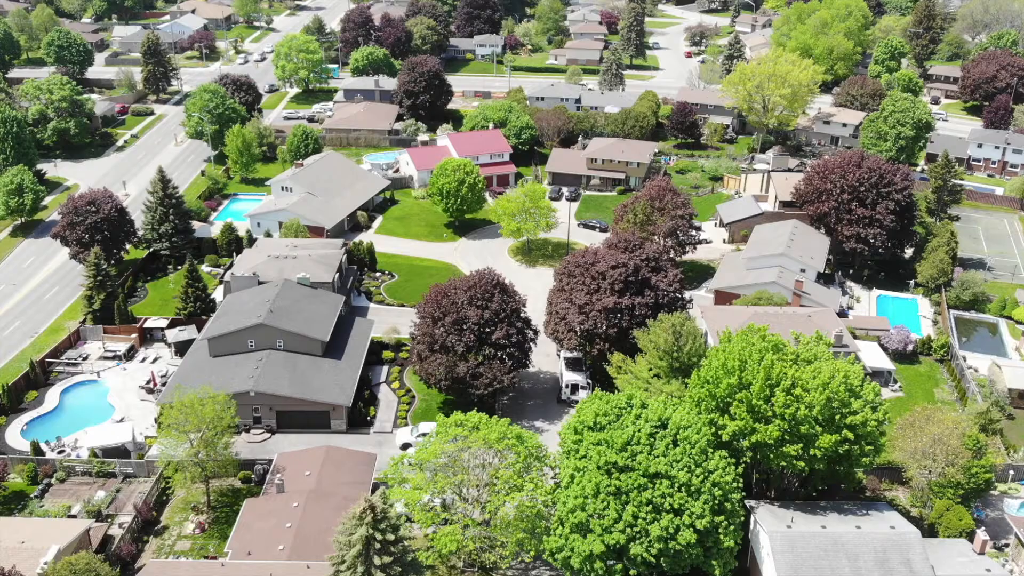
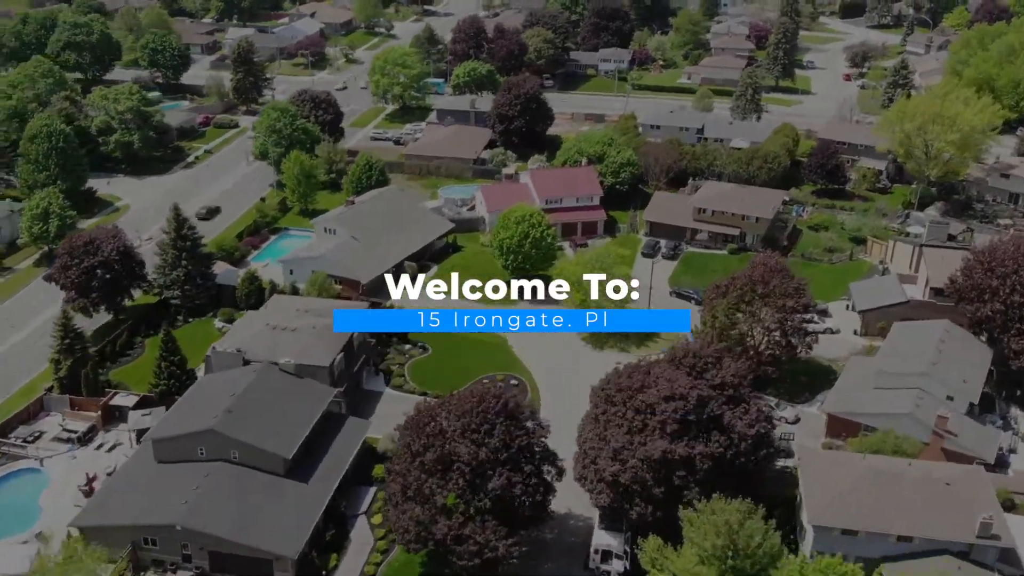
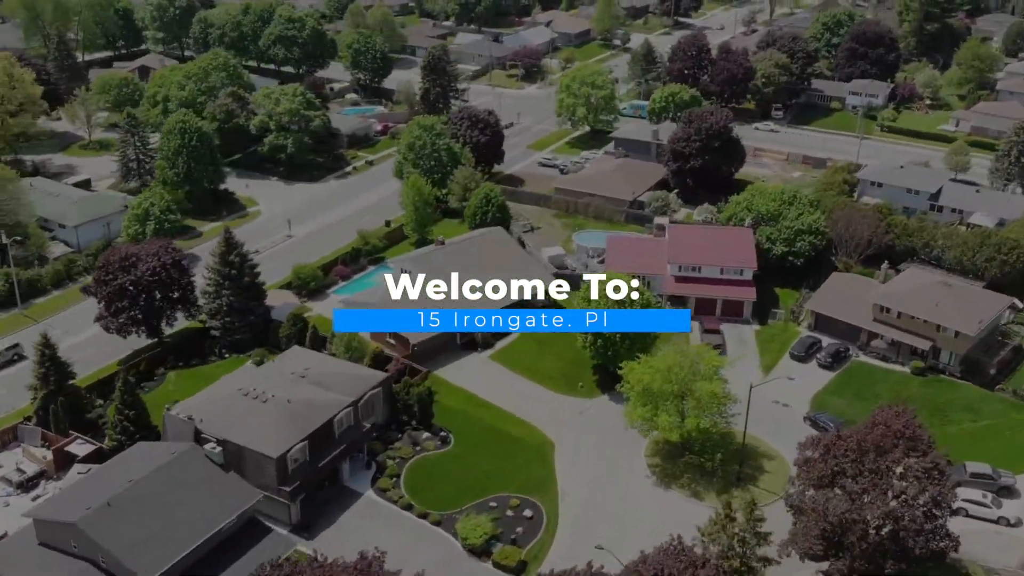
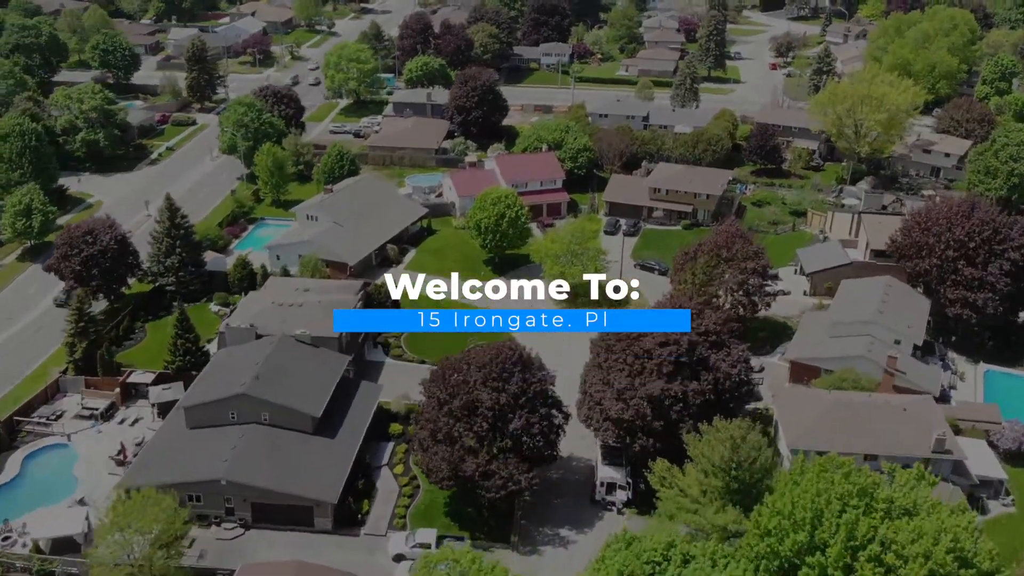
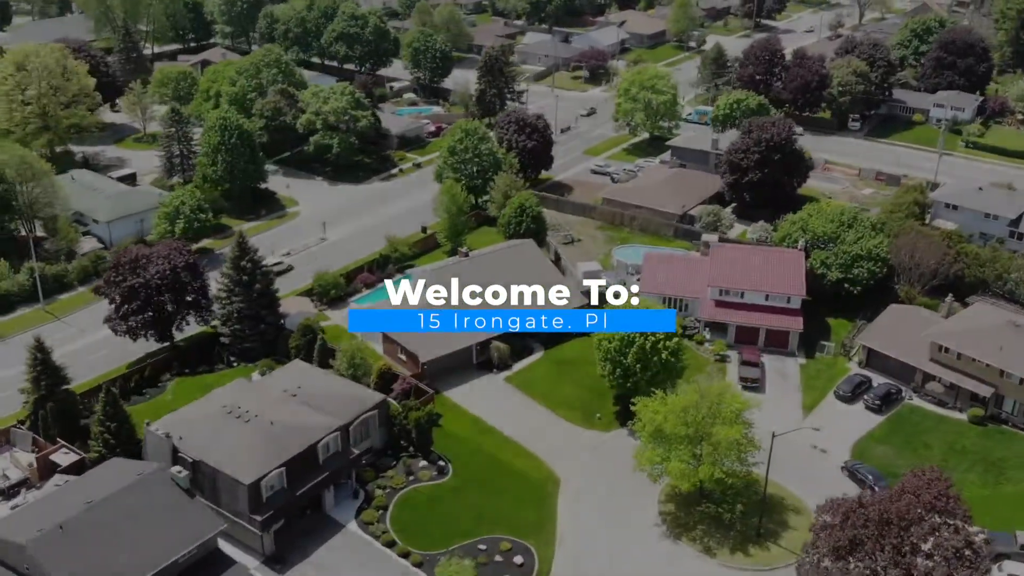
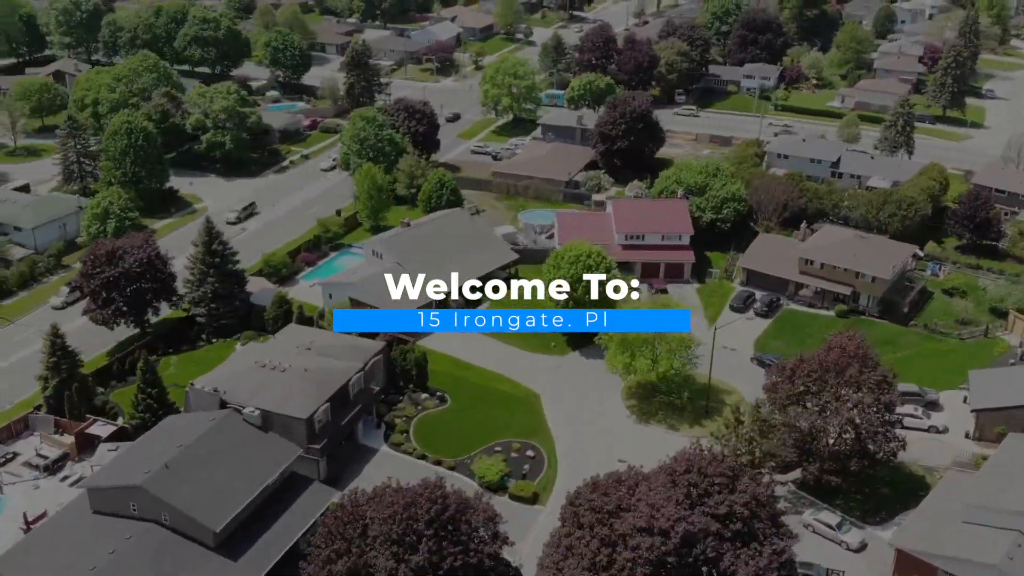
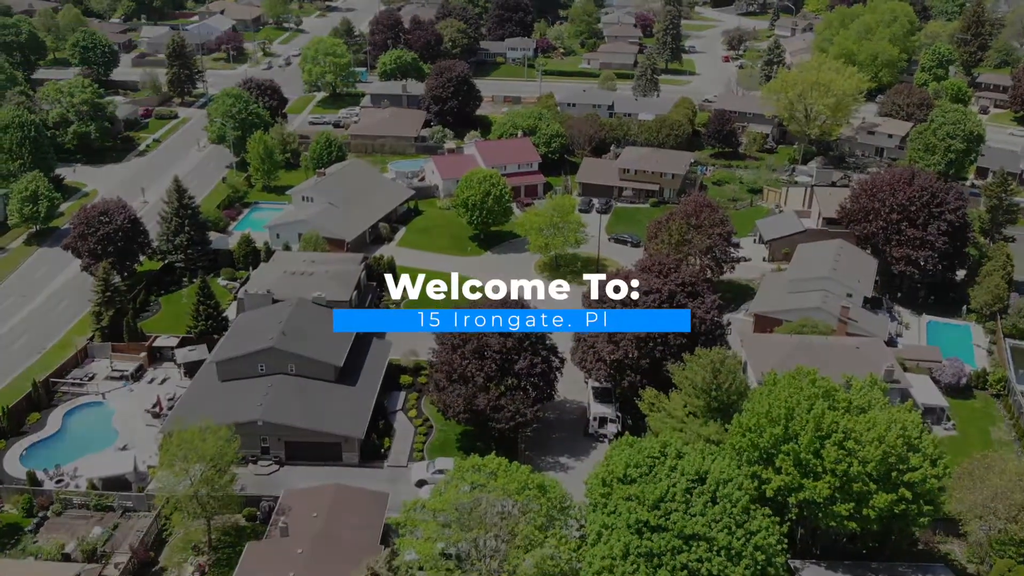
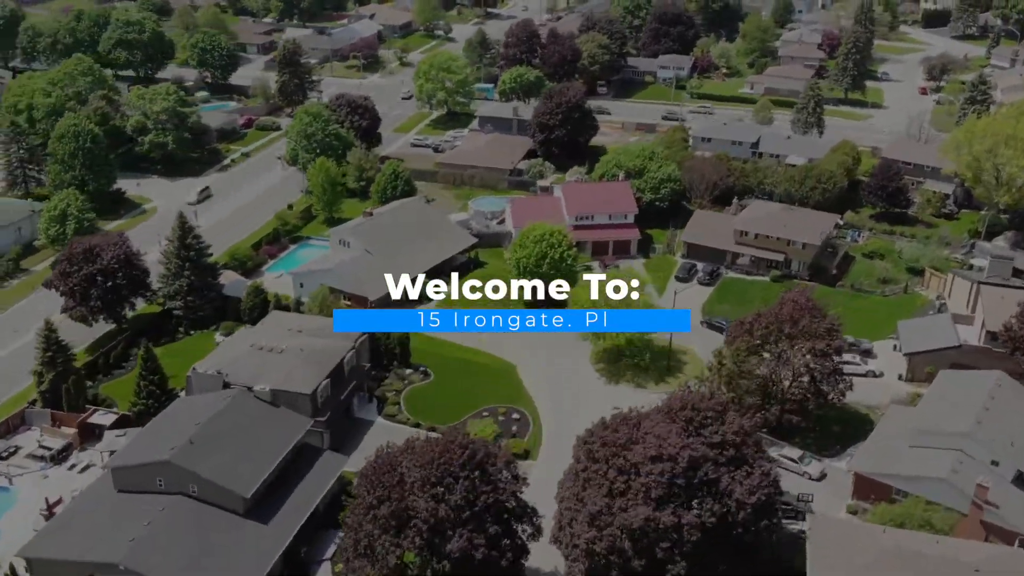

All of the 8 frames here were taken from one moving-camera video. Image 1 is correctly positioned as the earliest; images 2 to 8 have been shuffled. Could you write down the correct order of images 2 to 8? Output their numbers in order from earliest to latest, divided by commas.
7, 4, 2, 8, 6, 3, 5
